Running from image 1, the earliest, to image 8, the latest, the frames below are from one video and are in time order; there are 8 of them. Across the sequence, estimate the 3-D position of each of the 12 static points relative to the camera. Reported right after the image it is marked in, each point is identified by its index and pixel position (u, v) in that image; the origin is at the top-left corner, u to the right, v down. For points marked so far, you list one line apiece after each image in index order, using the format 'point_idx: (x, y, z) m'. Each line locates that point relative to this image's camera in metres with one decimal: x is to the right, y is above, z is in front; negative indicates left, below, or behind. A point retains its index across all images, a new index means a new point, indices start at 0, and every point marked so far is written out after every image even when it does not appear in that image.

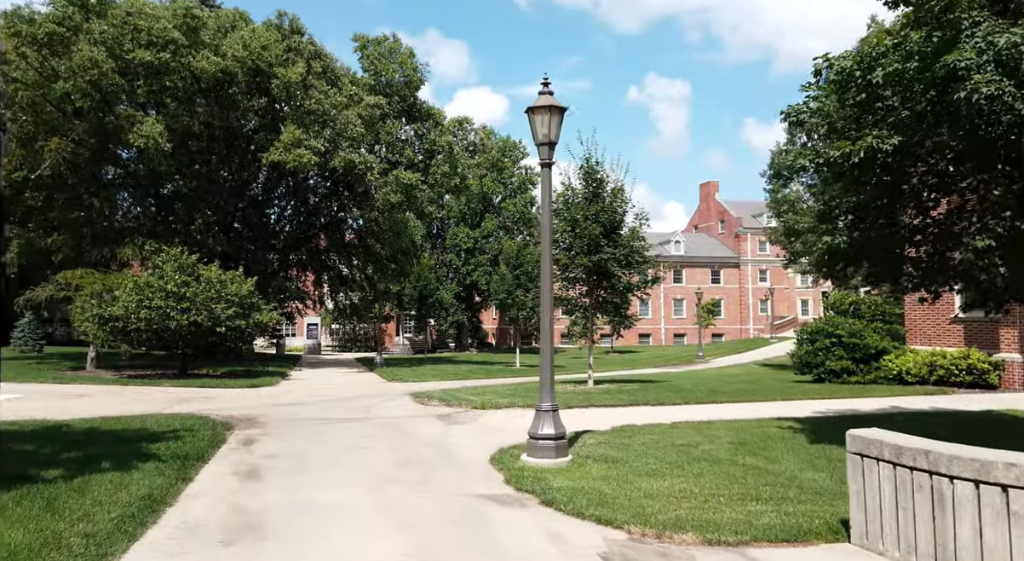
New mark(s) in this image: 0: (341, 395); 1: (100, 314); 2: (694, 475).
0: (-4.4, -2.9, +16.6) m
1: (-12.5, -1.0, +19.8) m
2: (+2.0, -2.2, +7.3) m
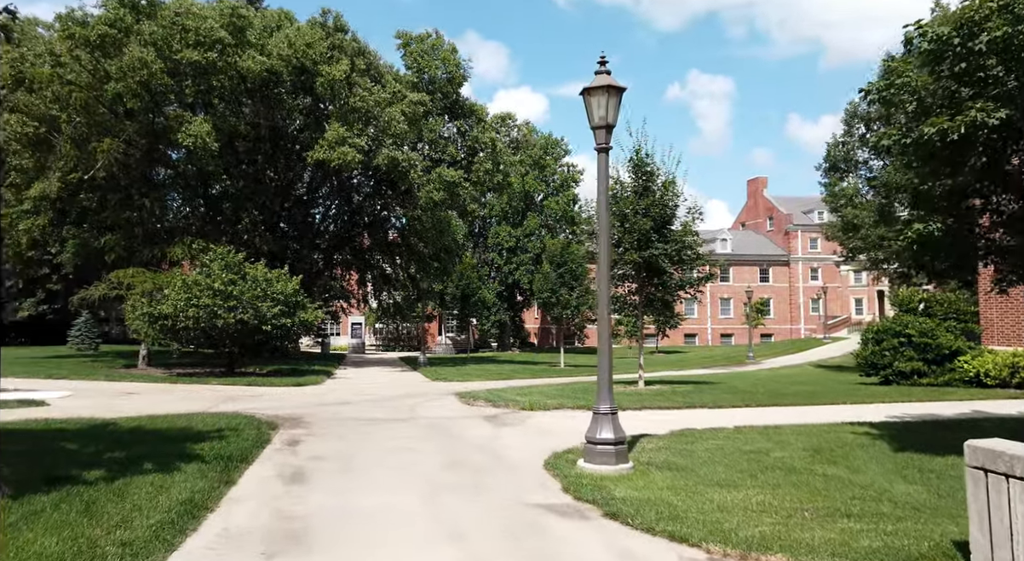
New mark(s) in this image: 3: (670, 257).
0: (-3.2, -2.9, +16.3) m
1: (-11.1, -1.0, +20.1) m
2: (+2.6, -2.1, +6.6) m
3: (+4.1, +0.6, +16.9) m
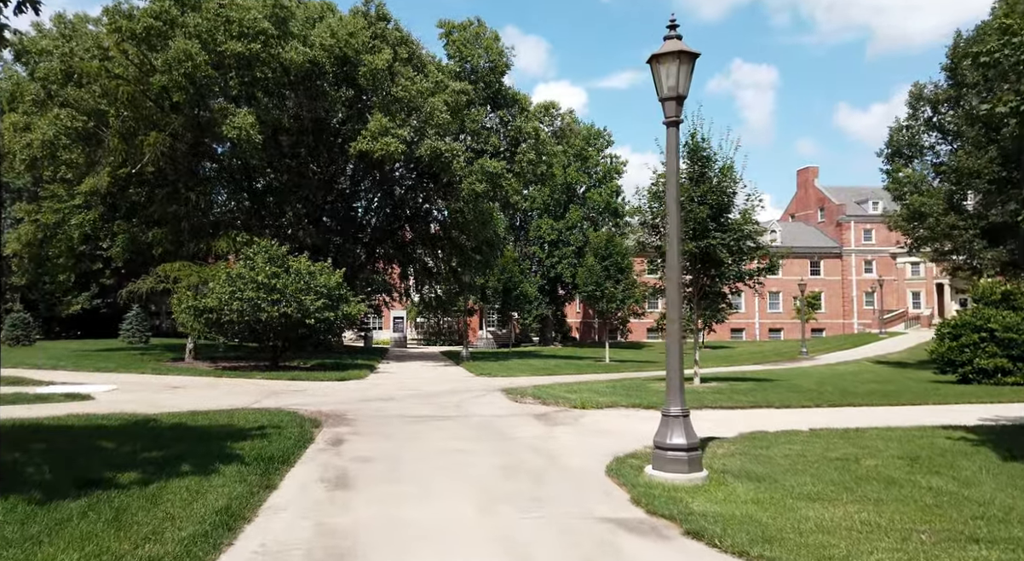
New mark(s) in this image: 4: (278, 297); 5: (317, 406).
0: (-2.0, -2.7, +15.9) m
1: (-9.7, -0.8, +20.1) m
2: (+3.2, -2.0, +5.8) m
3: (+5.3, +0.8, +15.9) m
4: (-7.2, -0.5, +20.0) m
5: (-3.7, -2.4, +12.4) m
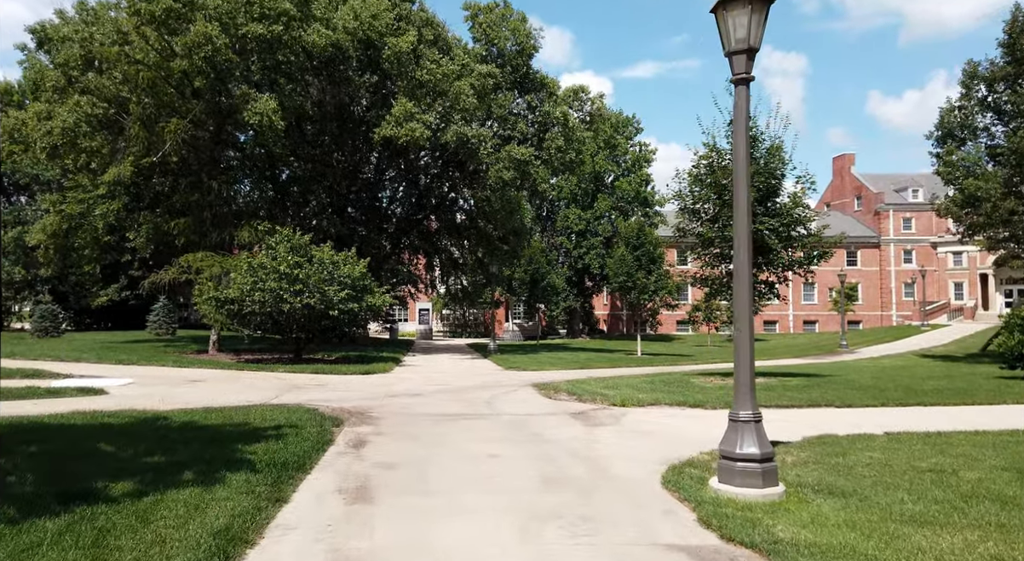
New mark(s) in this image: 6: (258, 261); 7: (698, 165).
0: (-1.3, -2.4, +15.1) m
1: (-8.8, -0.5, +19.5) m
2: (+3.6, -1.8, +4.8) m
3: (+6.0, +1.1, +14.8) m
4: (-6.3, -0.2, +19.3) m
5: (-3.1, -2.2, +11.6) m
6: (-7.6, +0.6, +19.5) m
7: (+4.5, +2.8, +15.9) m
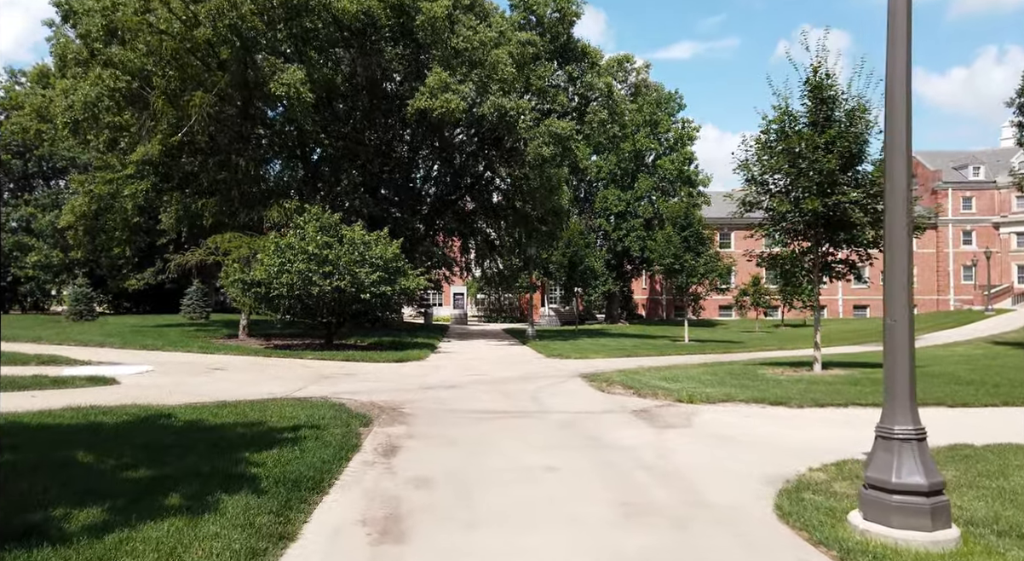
0: (-0.3, -2.0, +13.8) m
1: (-7.6, 0.0, +18.6) m
2: (+4.0, -1.6, +3.3) m
3: (+7.0, +1.5, +13.0) m
4: (-5.1, +0.3, +18.2) m
5: (-2.3, -1.8, +10.4) m
6: (-6.4, +1.1, +18.4) m
7: (+5.5, +3.2, +14.1) m
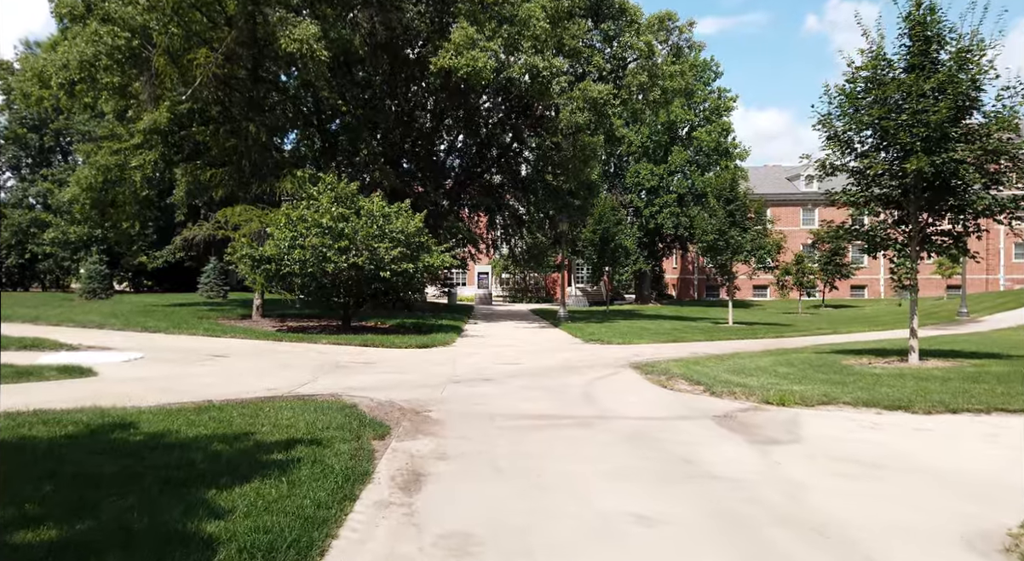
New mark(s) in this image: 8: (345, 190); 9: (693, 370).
0: (+0.4, -1.5, +12.0) m
1: (-6.7, +0.7, +16.9) m
2: (+4.4, -1.5, +1.3) m
3: (+7.7, +1.9, +10.9) m
4: (-4.2, +0.9, +16.5) m
5: (-1.7, -1.5, +8.7) m
6: (-5.5, +1.7, +16.7) m
7: (+6.3, +3.7, +12.0) m
8: (-4.4, +2.4, +17.1) m
9: (+3.1, -1.5, +11.1) m
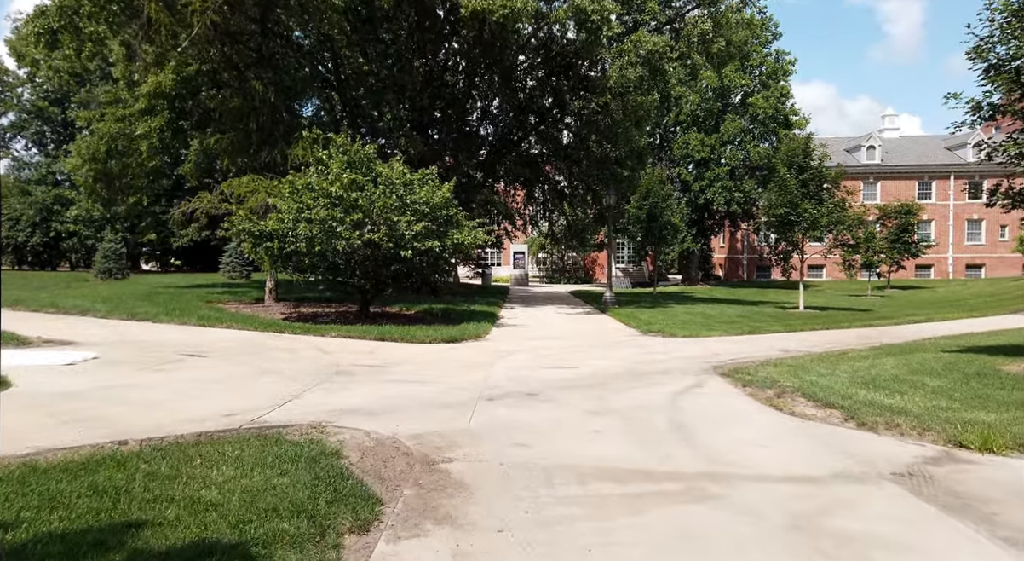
0: (+1.1, -1.3, +9.3) m
1: (-5.7, +1.1, +14.5) m
2: (+4.5, -1.6, -1.6) m
3: (+8.3, +2.1, +7.7) m
4: (-3.2, +1.3, +14.0) m
5: (-1.1, -1.3, +6.1) m
6: (-4.5, +2.2, +14.2) m
7: (+7.0, +3.9, +8.8) m
8: (-3.4, +2.8, +14.5) m
9: (+3.8, -1.3, +8.3) m
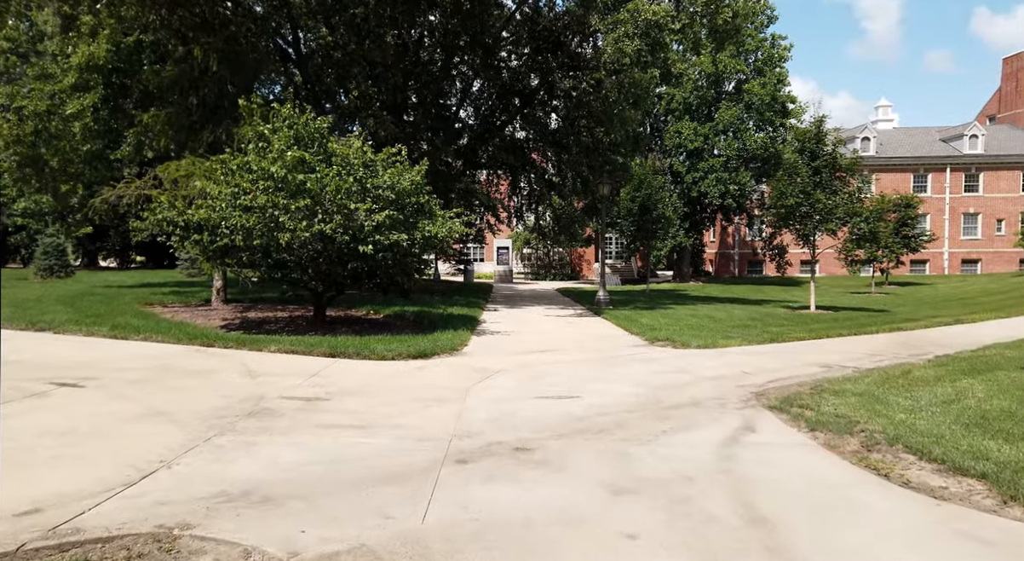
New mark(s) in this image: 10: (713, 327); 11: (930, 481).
0: (+0.9, -1.3, +7.0) m
1: (-6.0, +1.1, +12.0) m
2: (+4.6, -1.7, -3.8) m
3: (+8.2, +2.1, +5.6) m
4: (-3.5, +1.3, +11.5) m
5: (-1.2, -1.4, +3.7) m
6: (-4.8, +2.1, +11.7) m
7: (+6.8, +3.9, +6.6) m
8: (-3.7, +2.8, +12.1) m
9: (+3.6, -1.3, +6.0) m
10: (+4.7, -1.1, +15.2) m
11: (+3.0, -1.4, +4.6) m
